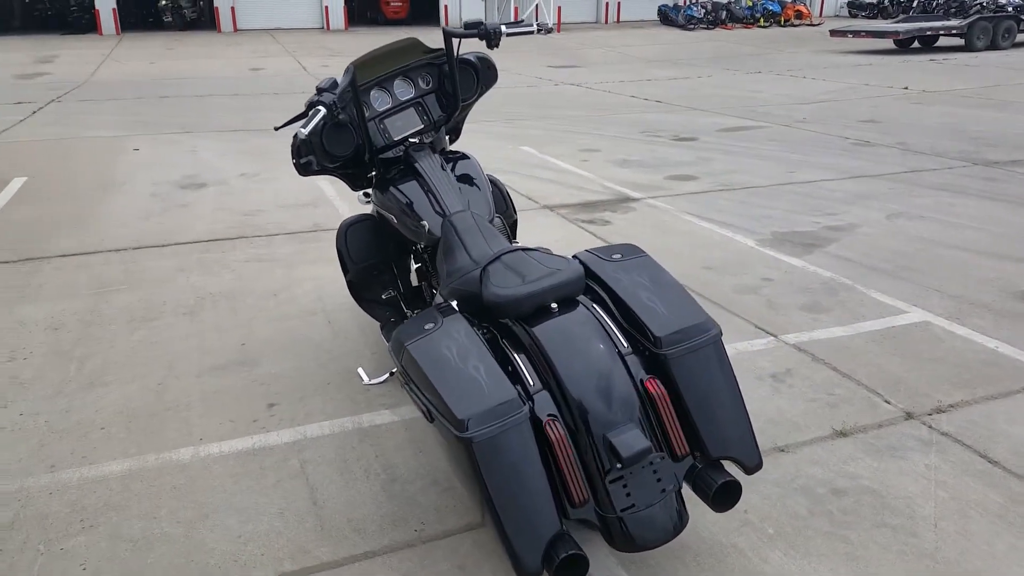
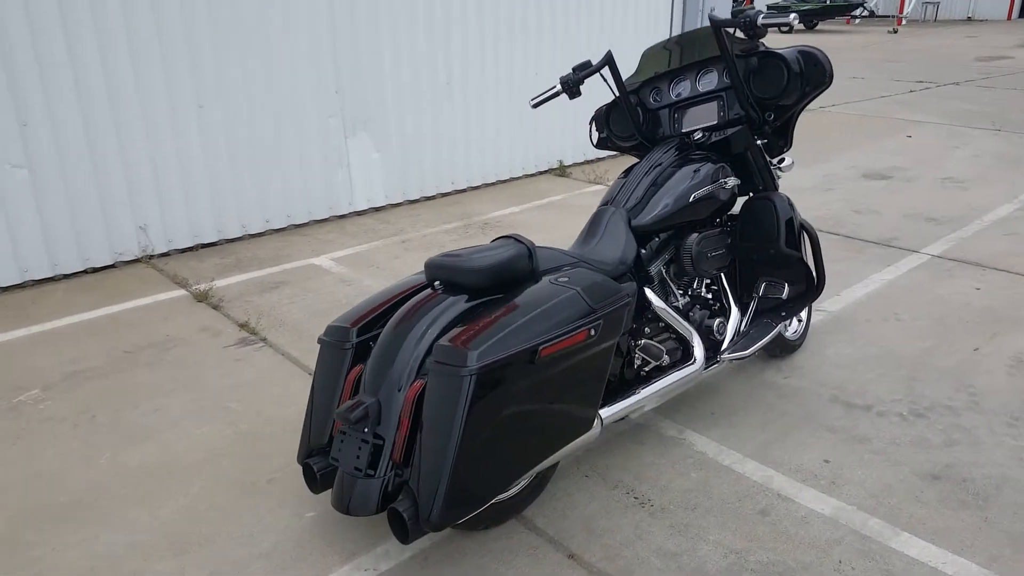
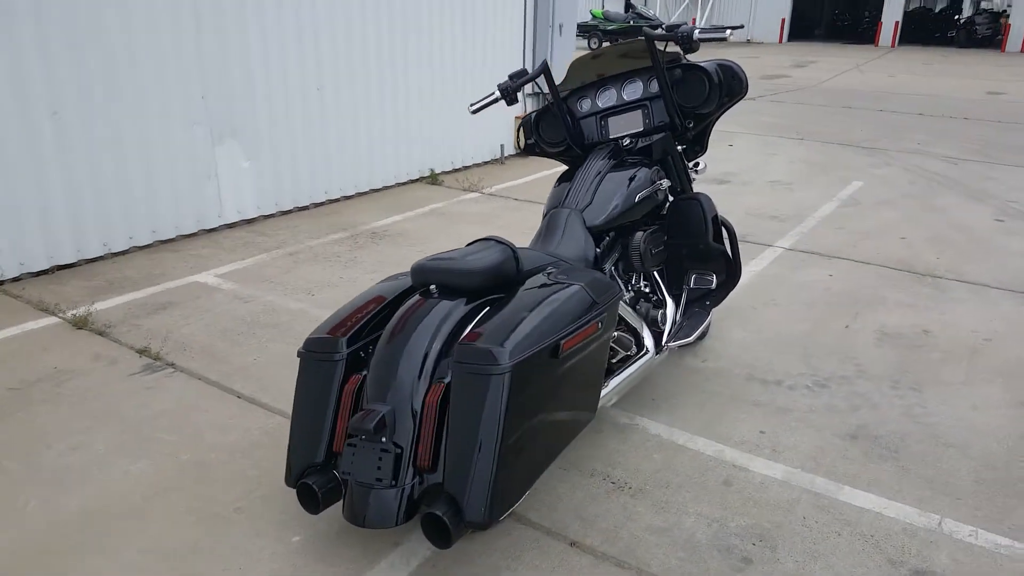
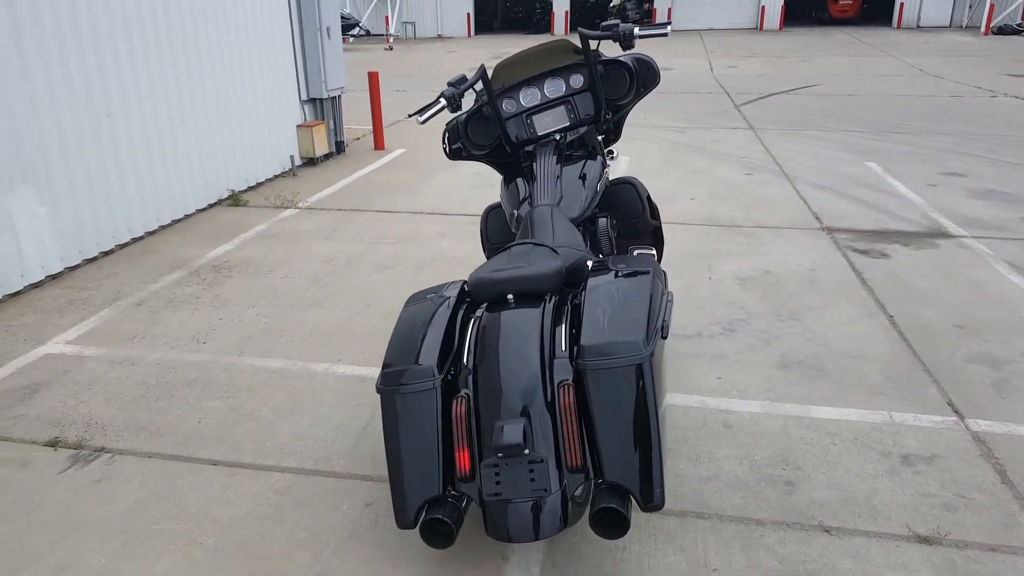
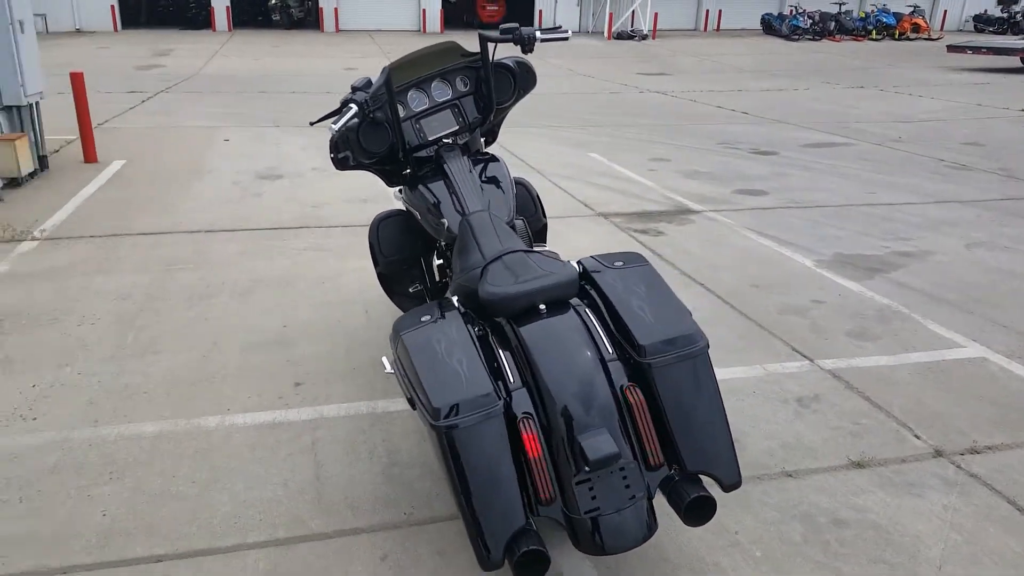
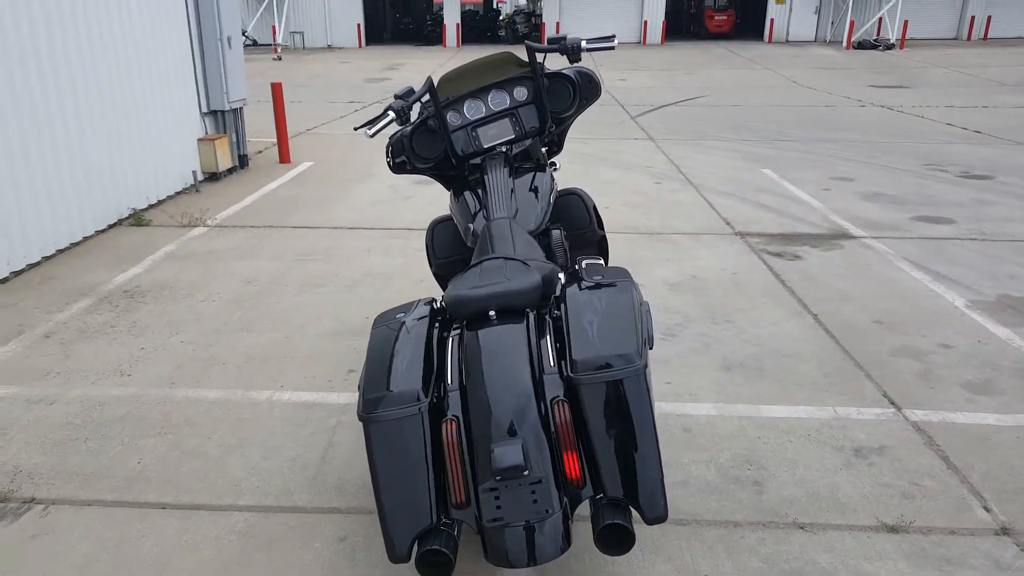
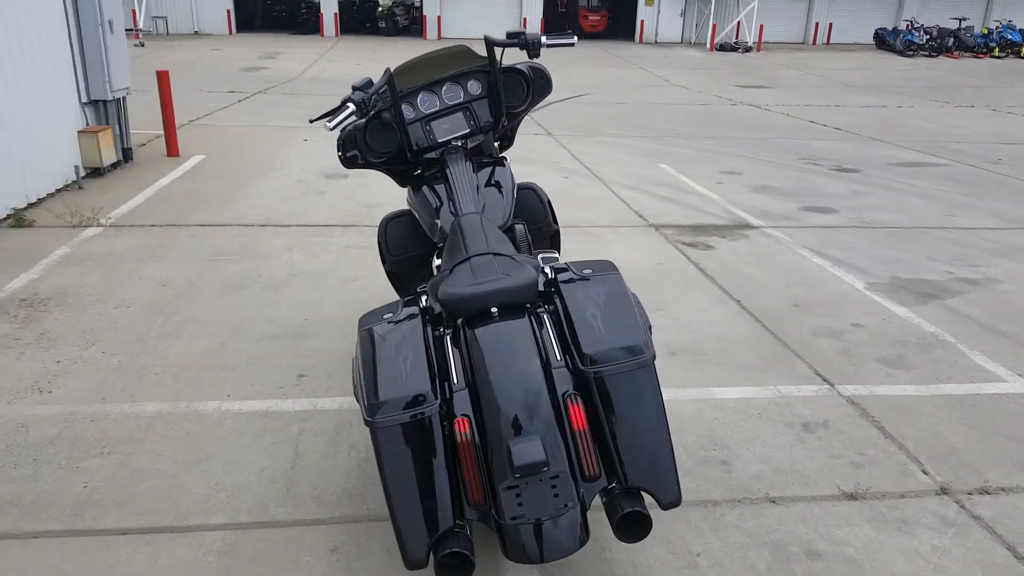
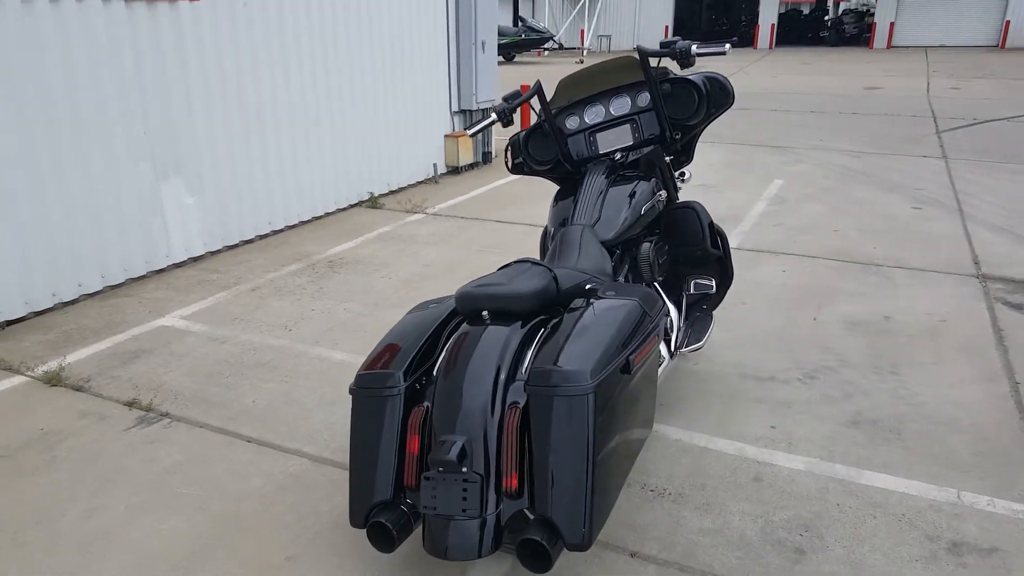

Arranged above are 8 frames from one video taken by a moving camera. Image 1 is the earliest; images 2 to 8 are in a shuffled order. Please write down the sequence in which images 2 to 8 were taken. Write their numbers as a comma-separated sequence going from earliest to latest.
5, 7, 6, 4, 8, 3, 2
